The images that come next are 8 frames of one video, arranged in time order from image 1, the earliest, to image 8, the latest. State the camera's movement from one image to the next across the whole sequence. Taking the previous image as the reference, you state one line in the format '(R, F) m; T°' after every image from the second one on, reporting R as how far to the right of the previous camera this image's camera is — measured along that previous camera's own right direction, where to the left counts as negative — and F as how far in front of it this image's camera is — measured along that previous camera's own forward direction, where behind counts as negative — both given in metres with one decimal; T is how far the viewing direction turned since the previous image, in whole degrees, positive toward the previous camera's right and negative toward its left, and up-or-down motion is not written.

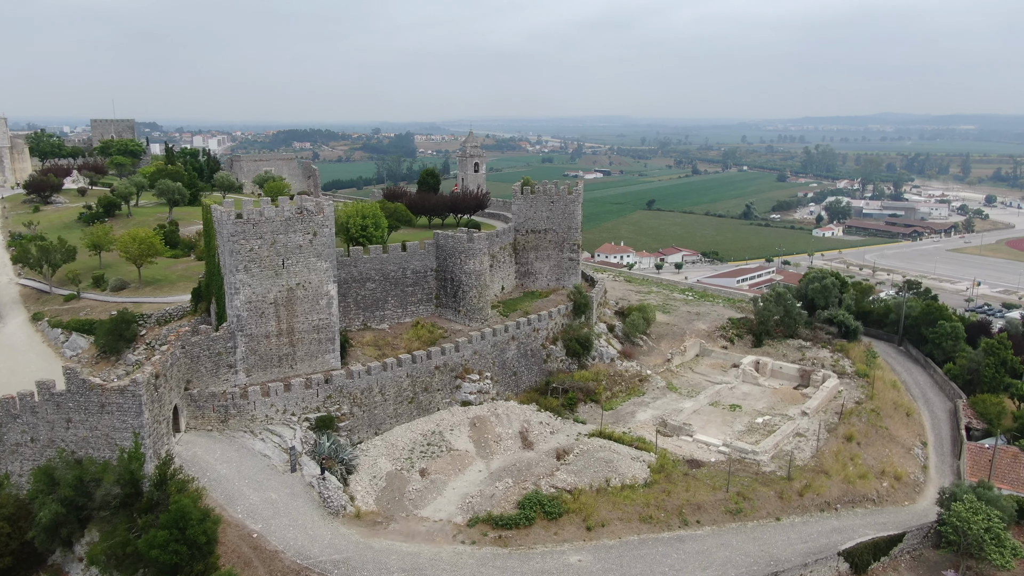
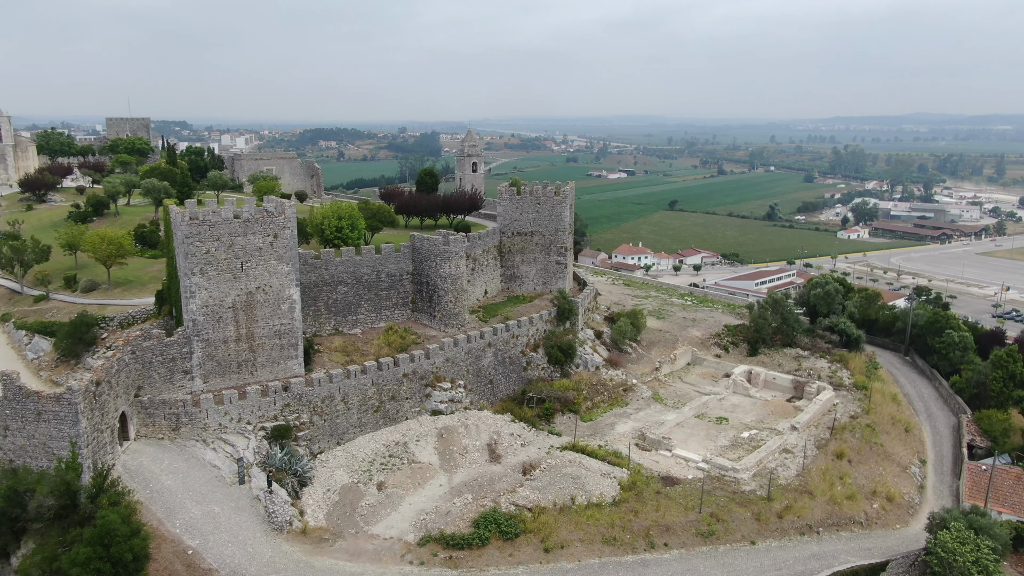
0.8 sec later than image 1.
(+1.4, +0.9) m; -2°
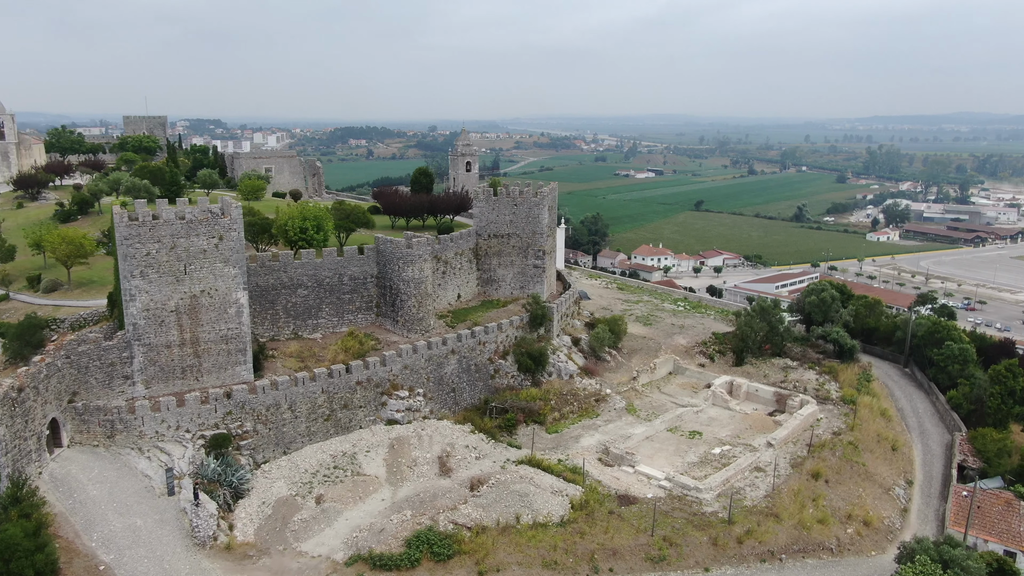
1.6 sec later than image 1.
(+1.9, +0.9) m; -2°
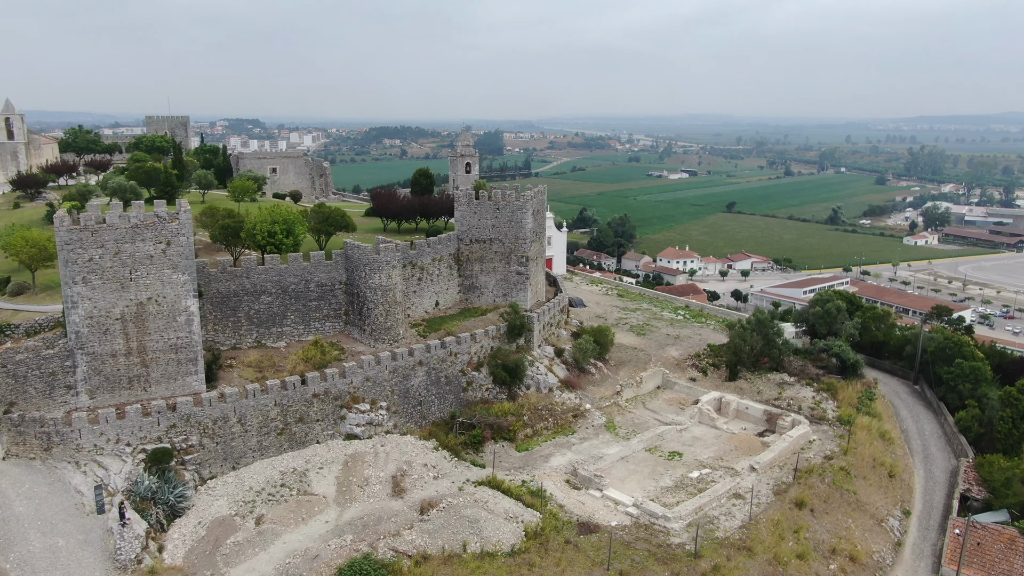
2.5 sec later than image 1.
(+1.7, +1.1) m; -3°
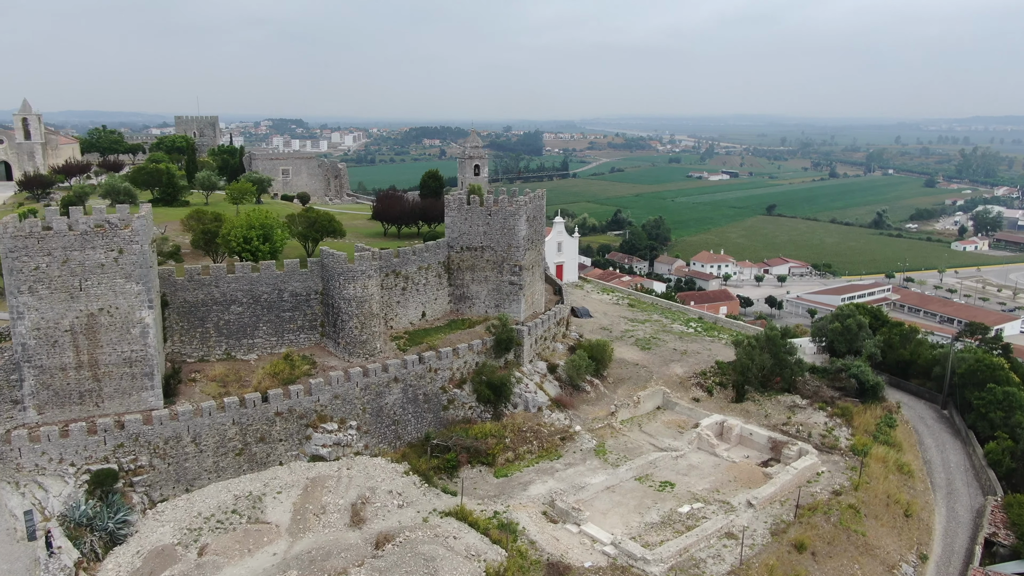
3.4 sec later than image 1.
(+1.5, +1.4) m; -3°
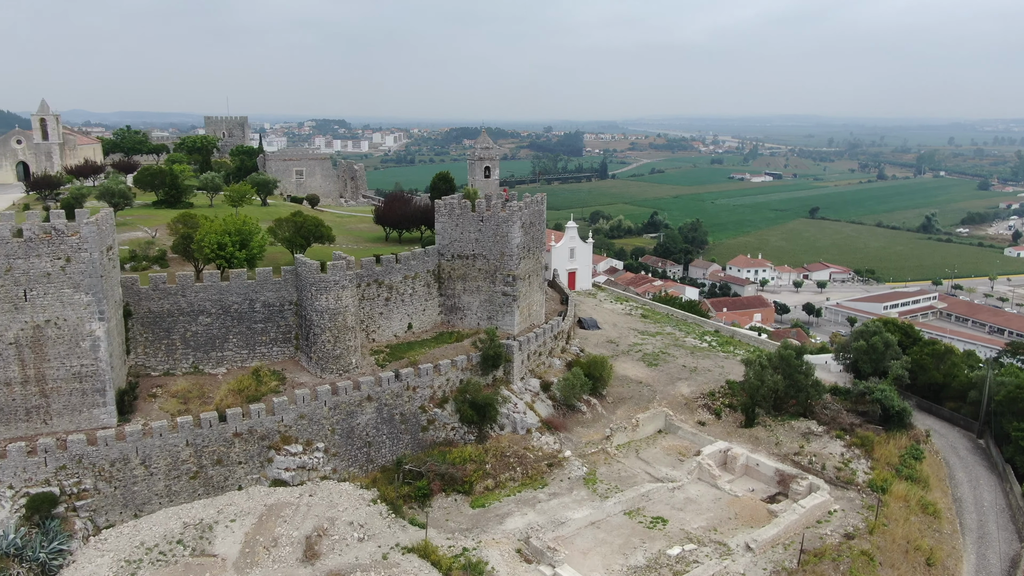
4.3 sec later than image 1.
(+1.4, +1.5) m; -3°
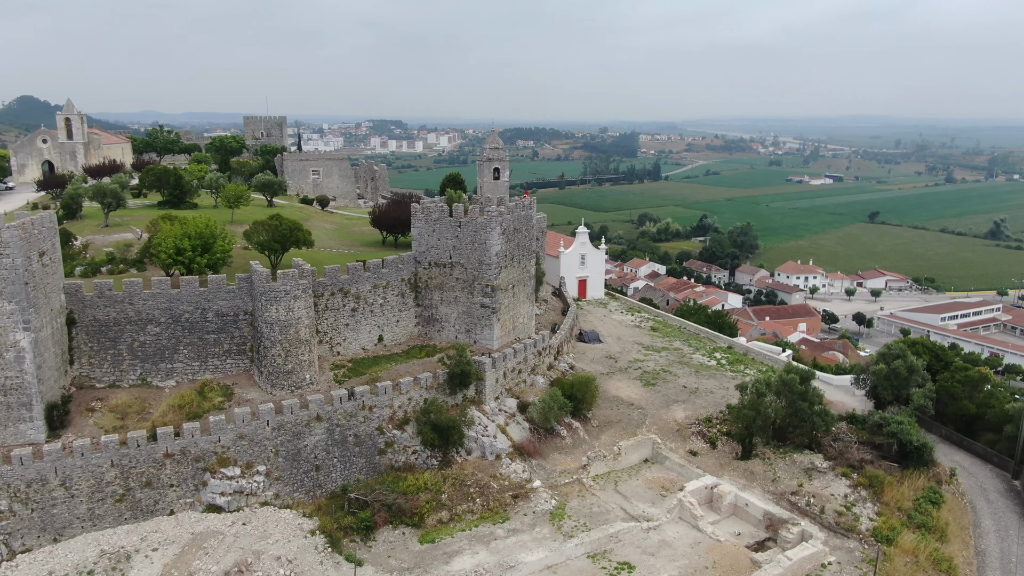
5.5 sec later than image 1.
(+2.0, +1.7) m; -4°
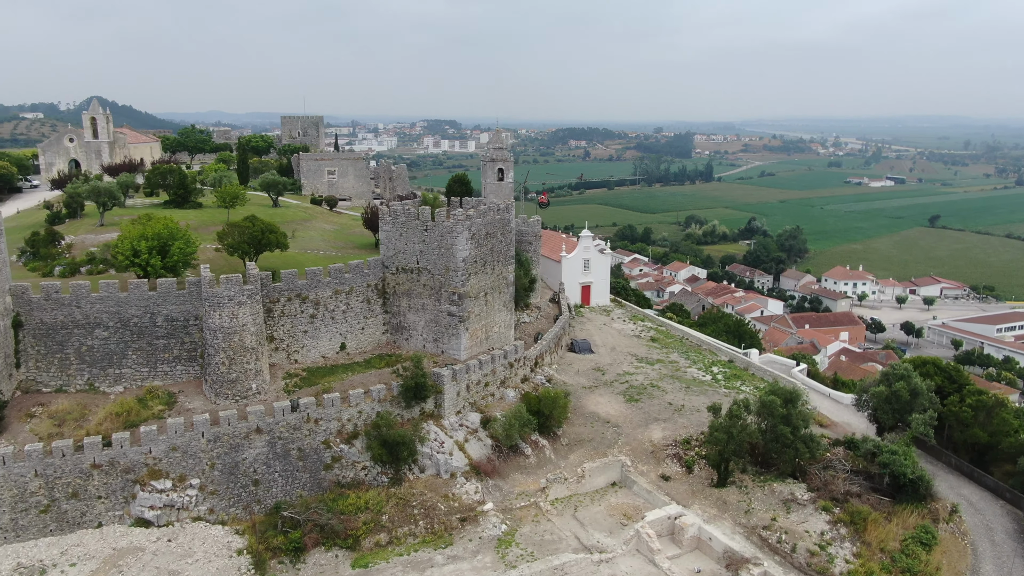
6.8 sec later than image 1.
(+2.1, +1.1) m; -4°
